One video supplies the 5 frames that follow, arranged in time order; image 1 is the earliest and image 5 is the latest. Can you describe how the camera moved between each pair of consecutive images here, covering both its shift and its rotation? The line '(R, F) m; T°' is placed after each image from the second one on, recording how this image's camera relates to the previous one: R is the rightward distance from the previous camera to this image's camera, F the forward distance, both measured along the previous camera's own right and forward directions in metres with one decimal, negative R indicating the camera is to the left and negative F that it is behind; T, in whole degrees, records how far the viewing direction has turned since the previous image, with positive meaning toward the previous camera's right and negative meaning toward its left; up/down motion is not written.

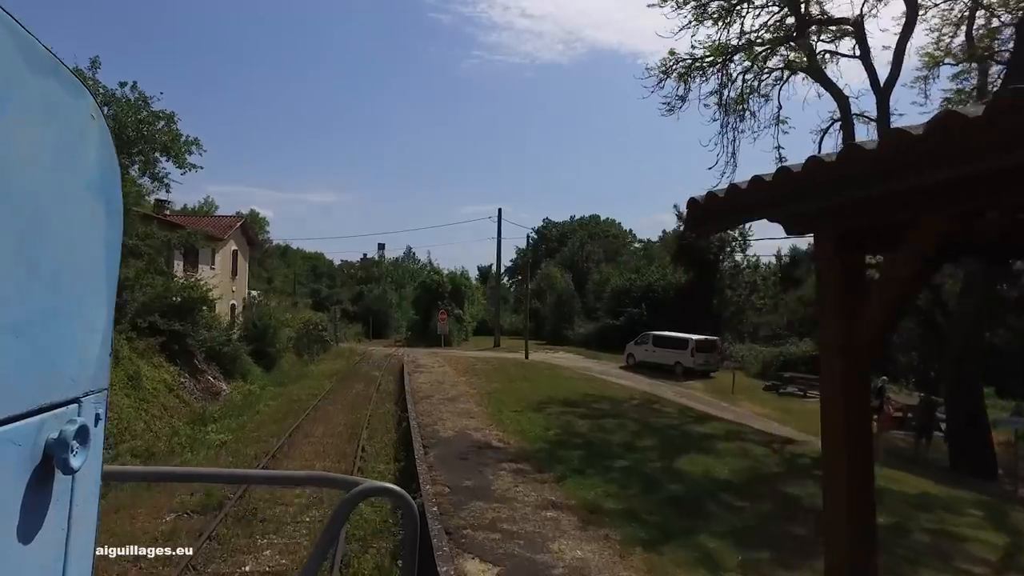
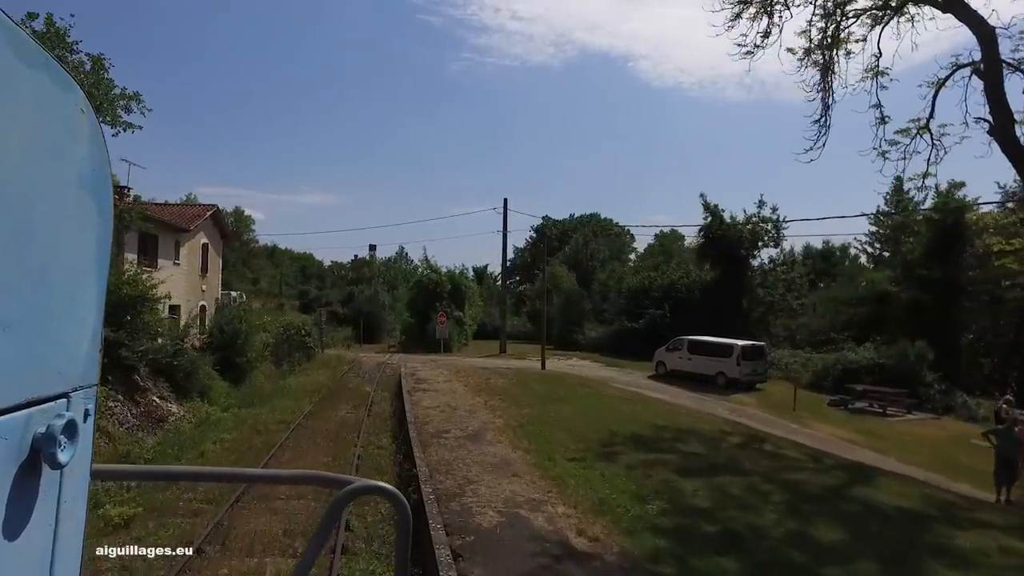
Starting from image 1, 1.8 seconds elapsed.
(-0.2, +1.2) m; +1°
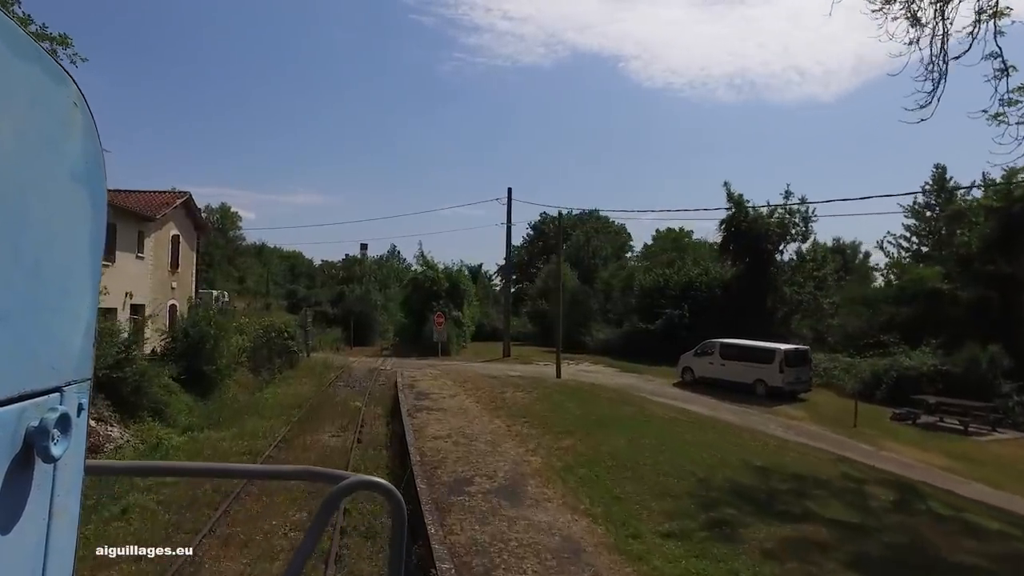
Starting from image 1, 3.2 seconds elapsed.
(-0.2, +0.9) m; +1°
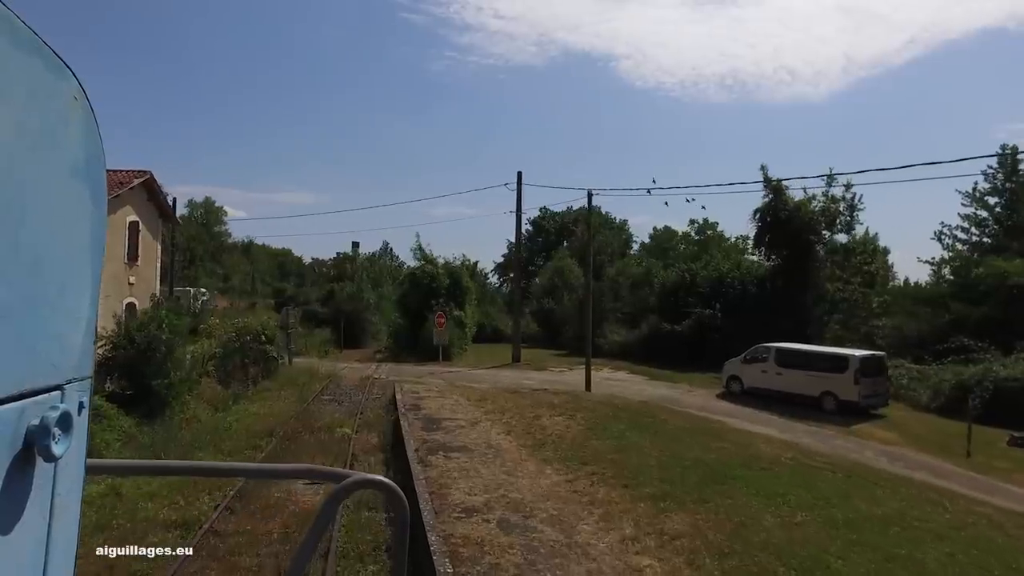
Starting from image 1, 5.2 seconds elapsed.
(-0.2, +1.0) m; +1°
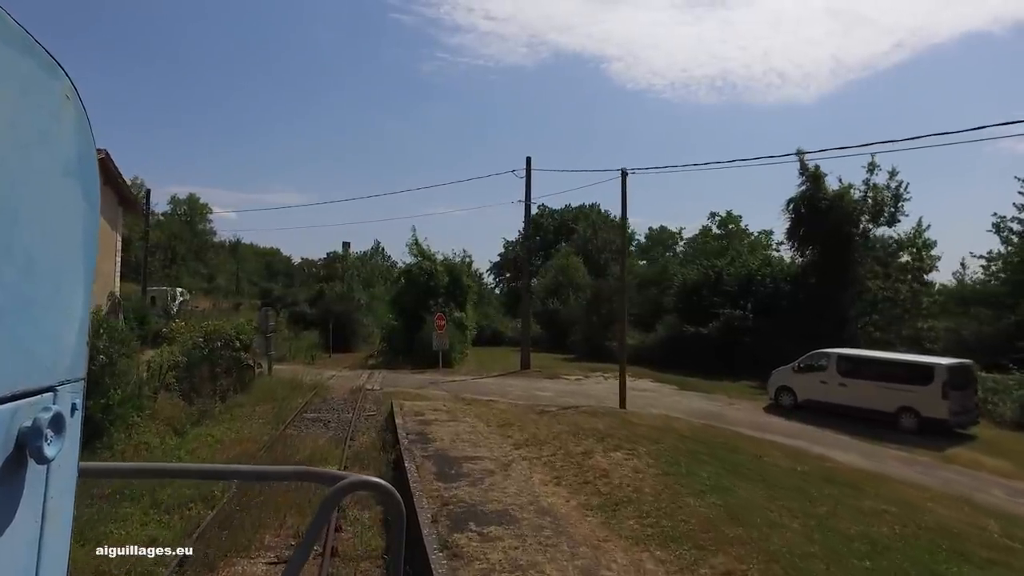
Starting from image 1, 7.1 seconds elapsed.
(-0.2, +0.8) m; +1°
